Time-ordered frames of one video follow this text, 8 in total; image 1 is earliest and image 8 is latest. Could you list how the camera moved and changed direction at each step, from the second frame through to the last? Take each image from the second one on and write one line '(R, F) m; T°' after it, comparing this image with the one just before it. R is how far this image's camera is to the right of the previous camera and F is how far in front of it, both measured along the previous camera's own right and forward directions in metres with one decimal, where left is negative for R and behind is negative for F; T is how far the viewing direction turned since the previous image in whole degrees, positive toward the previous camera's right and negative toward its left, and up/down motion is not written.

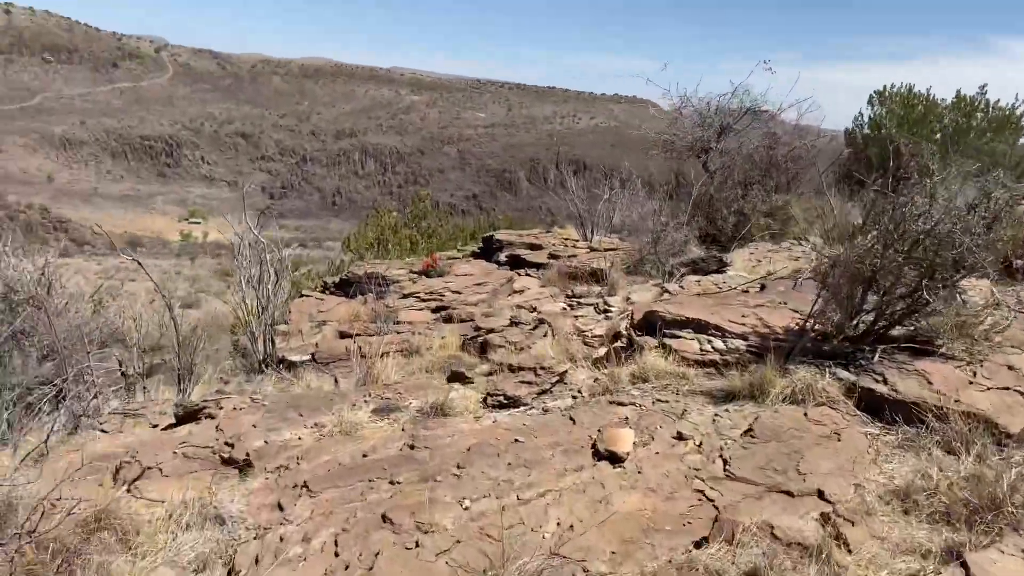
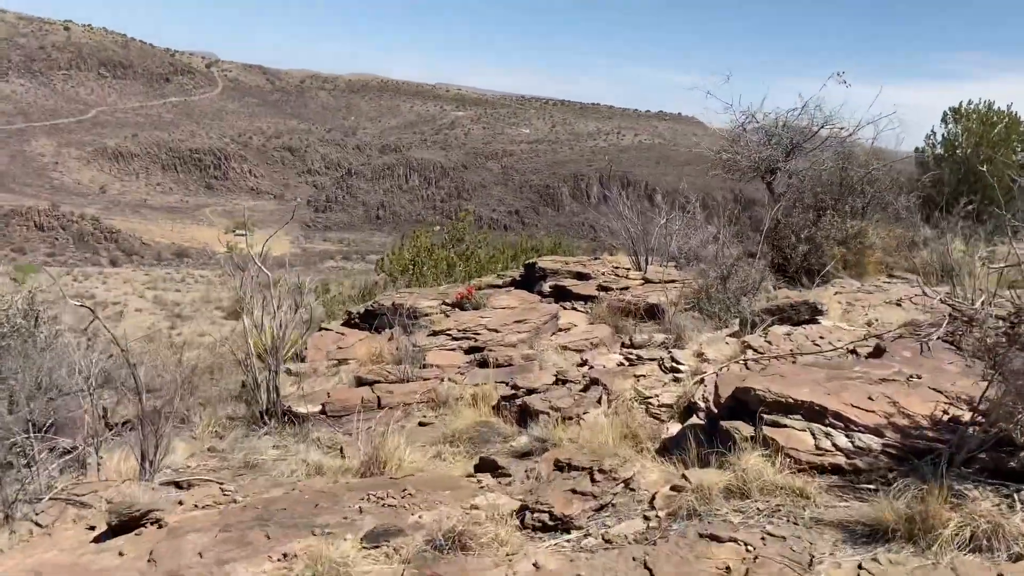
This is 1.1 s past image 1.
(0.0, +0.9) m; -3°
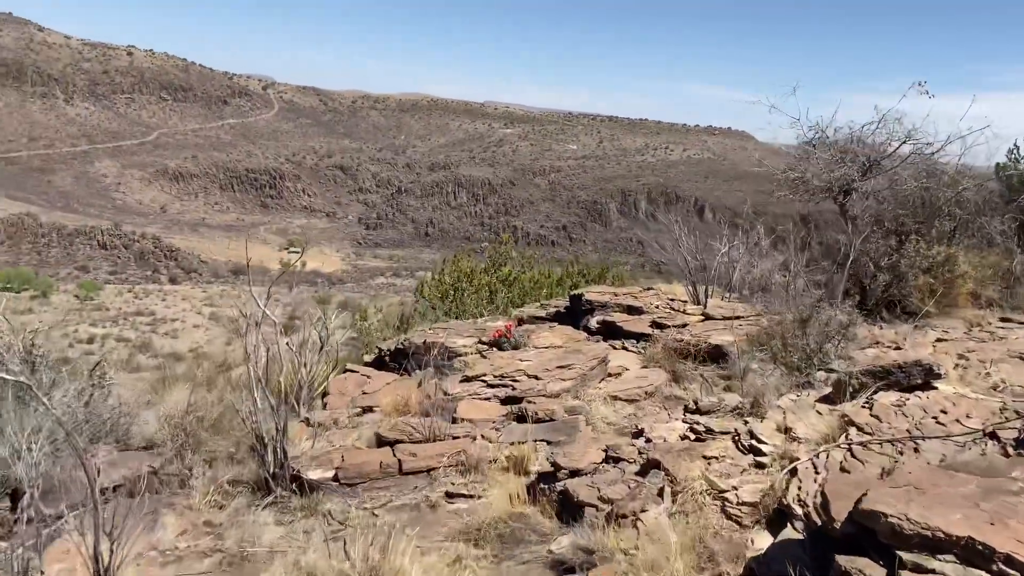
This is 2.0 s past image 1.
(0.0, +0.8) m; -4°
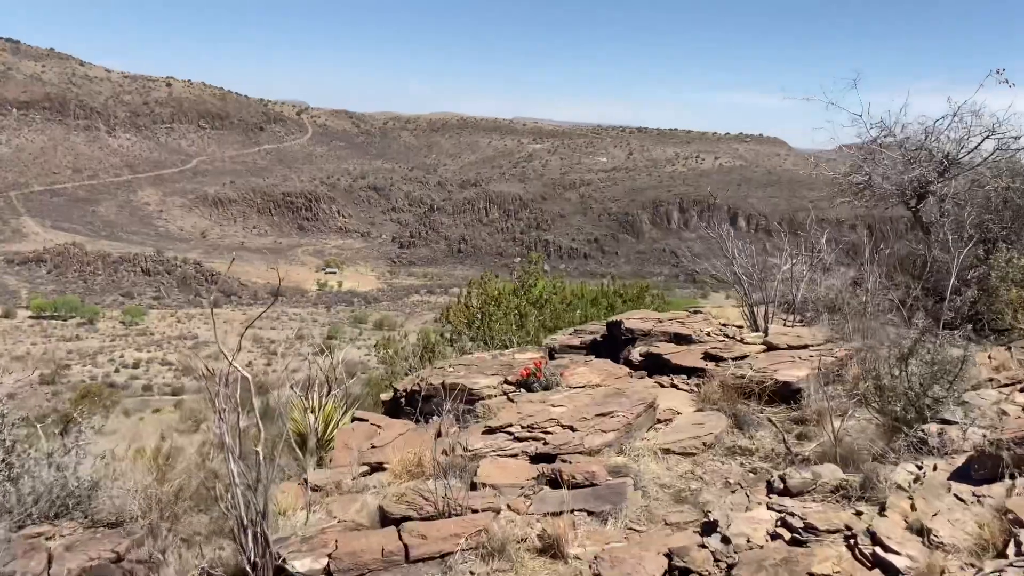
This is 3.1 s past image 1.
(0.0, +0.9) m; -3°
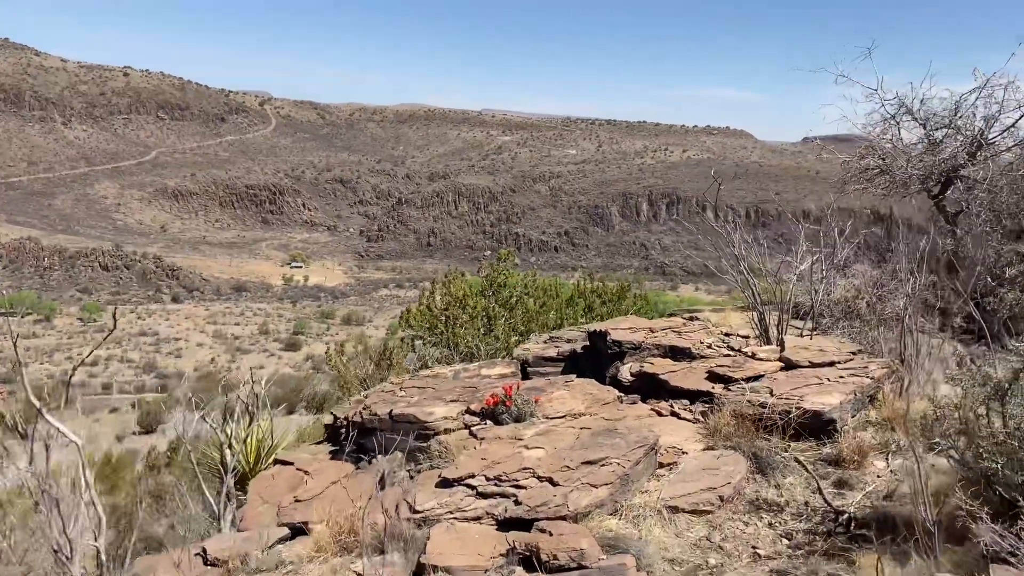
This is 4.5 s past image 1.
(0.0, +1.2) m; +2°
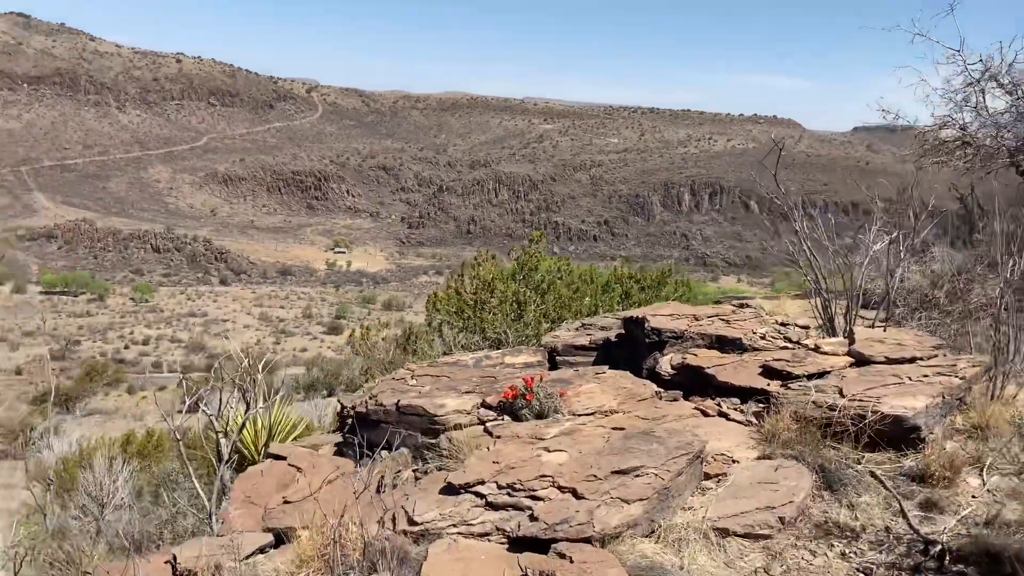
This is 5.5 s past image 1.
(+0.1, +0.6) m; -3°
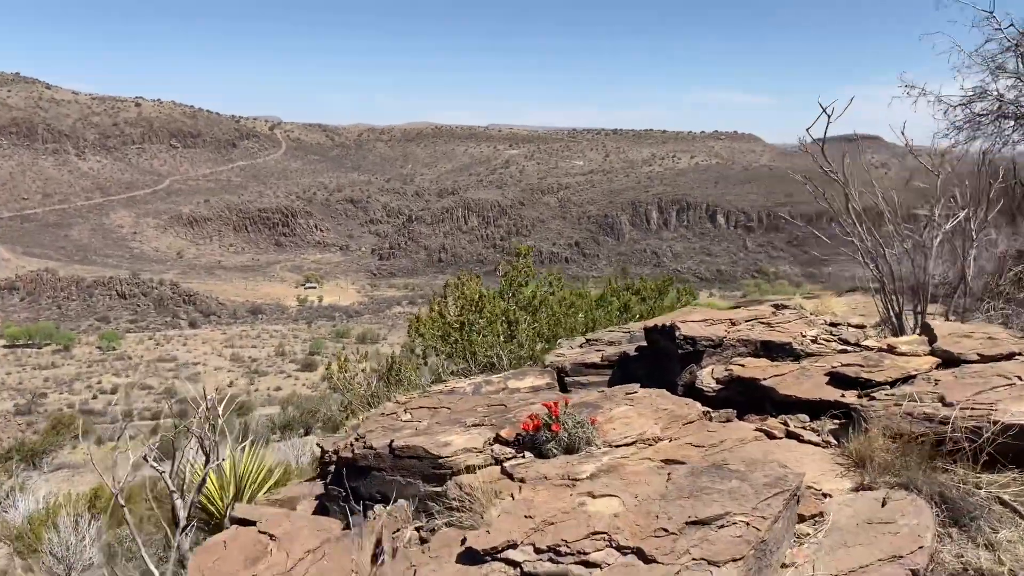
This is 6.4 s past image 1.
(-0.2, +0.8) m; +2°
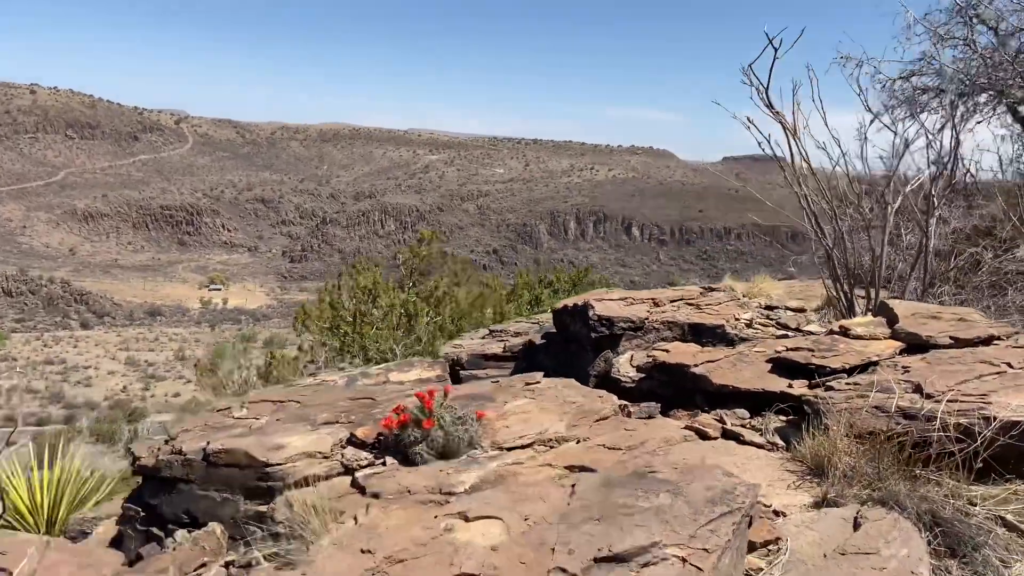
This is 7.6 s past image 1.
(+0.2, +0.8) m; +6°
